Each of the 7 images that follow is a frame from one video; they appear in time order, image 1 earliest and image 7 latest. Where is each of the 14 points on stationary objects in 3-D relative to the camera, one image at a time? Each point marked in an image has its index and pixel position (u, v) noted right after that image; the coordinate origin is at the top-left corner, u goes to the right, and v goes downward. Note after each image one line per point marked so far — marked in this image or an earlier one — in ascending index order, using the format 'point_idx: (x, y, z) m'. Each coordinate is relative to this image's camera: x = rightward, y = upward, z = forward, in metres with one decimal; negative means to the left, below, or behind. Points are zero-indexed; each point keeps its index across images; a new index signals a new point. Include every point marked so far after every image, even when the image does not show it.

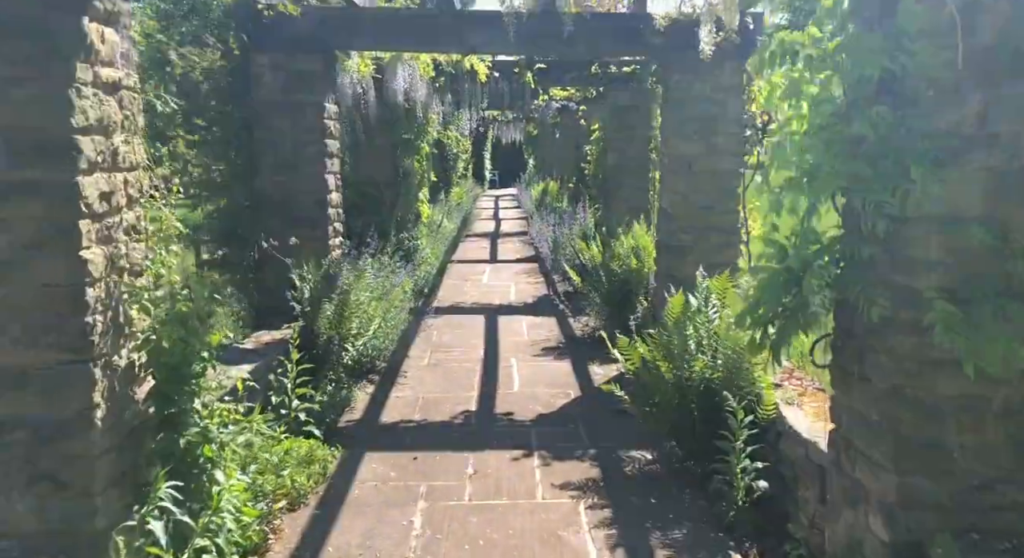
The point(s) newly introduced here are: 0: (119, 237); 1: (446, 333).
0: (-1.0, +0.1, +1.9) m
1: (-0.5, -0.4, +5.3) m
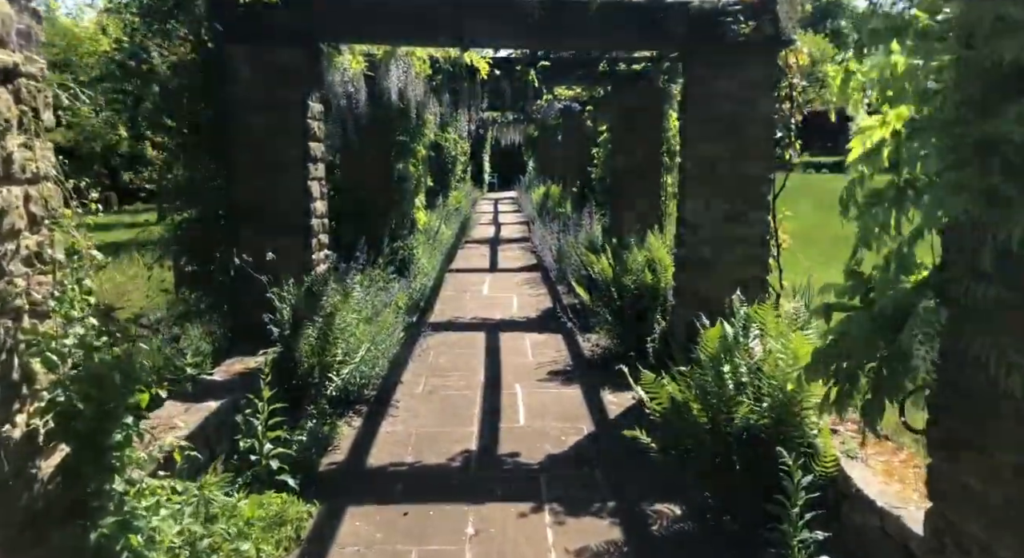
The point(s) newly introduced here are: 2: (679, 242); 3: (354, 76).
0: (-1.0, 0.0, +1.5) m
1: (-0.5, -0.5, +4.8) m
2: (+1.0, +0.2, +4.2) m
3: (-1.3, +1.7, +6.0) m
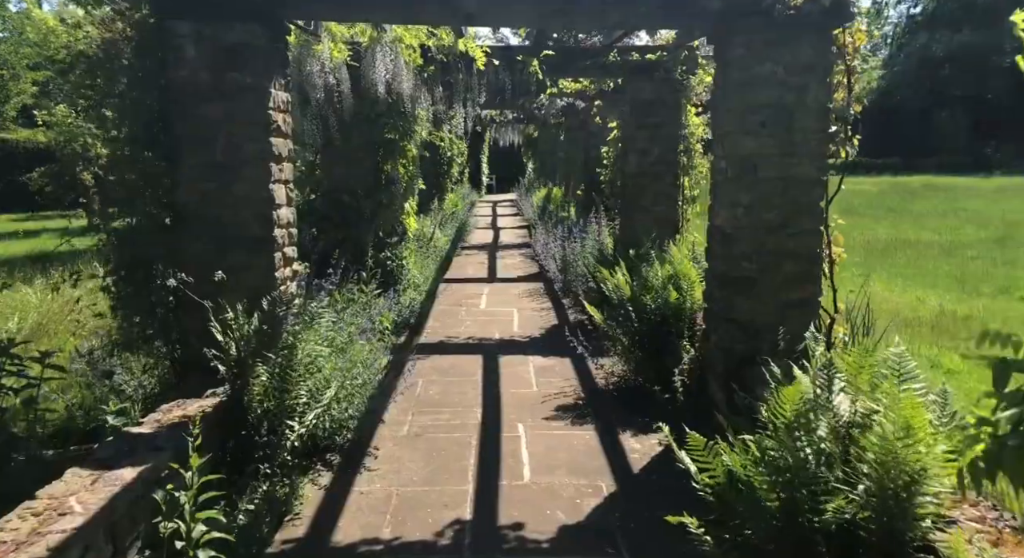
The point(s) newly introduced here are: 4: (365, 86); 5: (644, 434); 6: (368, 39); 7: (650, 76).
0: (-1.0, -0.1, +0.8) m
1: (-0.4, -0.6, +4.1) m
2: (+1.0, +0.1, +3.5) m
3: (-1.3, +1.6, +5.4) m
4: (-1.2, +1.5, +5.7) m
5: (+0.6, -0.7, +3.4) m
6: (-1.1, +1.8, +5.5) m
7: (+1.1, +1.6, +5.8) m
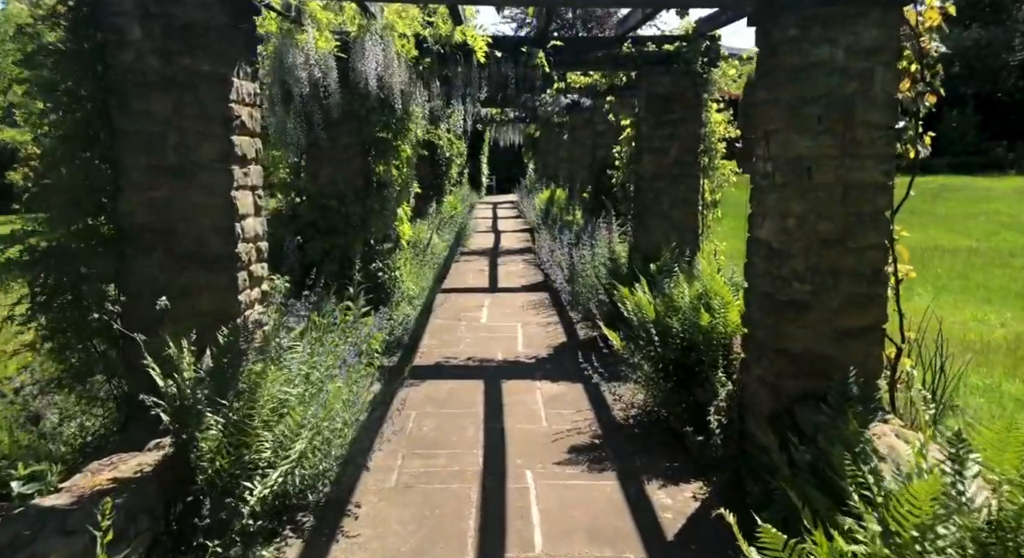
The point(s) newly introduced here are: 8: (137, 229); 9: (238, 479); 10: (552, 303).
0: (-1.0, -0.2, +0.3) m
1: (-0.4, -0.7, +3.6) m
2: (+1.0, 0.0, +3.0) m
3: (-1.3, +1.5, +4.8) m
4: (-1.1, +1.4, +5.2) m
5: (+0.7, -0.8, +2.9) m
6: (-1.1, +1.7, +5.0) m
7: (+1.1, +1.5, +5.3) m
8: (-1.4, +0.2, +2.8) m
9: (-0.9, -0.6, +2.3) m
10: (+0.4, -0.2, +6.5) m
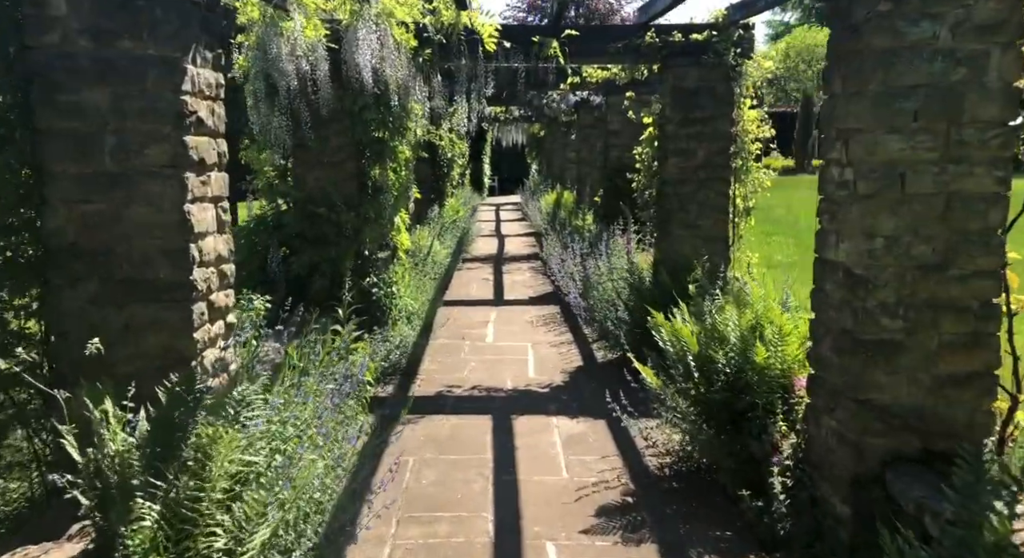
0: (-0.9, -0.3, -0.3) m
1: (-0.4, -0.8, +3.1) m
2: (+1.1, -0.1, +2.4) m
3: (-1.2, +1.4, +4.3) m
4: (-1.1, +1.3, +4.6) m
5: (+0.7, -0.9, +2.4) m
6: (-1.0, +1.6, +4.4) m
7: (+1.2, +1.4, +4.7) m
8: (-1.4, +0.1, +2.2) m
9: (-0.8, -0.7, +1.8) m
10: (+0.4, -0.3, +5.9) m
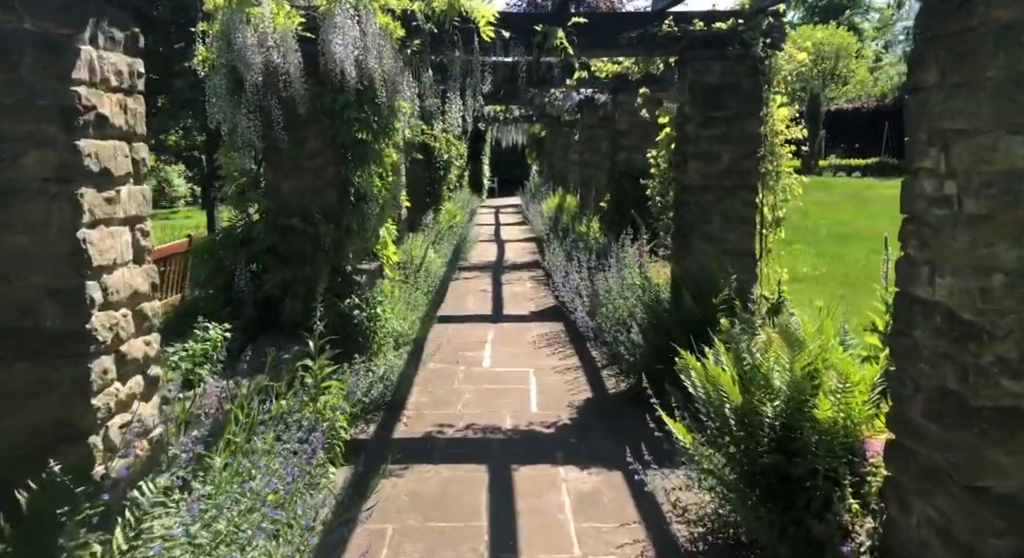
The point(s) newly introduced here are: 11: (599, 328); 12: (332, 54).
0: (-0.9, -0.4, -0.8) m
1: (-0.4, -0.9, +2.5) m
2: (+1.1, -0.2, +1.9) m
3: (-1.2, +1.3, +3.8) m
4: (-1.1, +1.2, +4.1) m
5: (+0.7, -1.0, +1.8) m
6: (-1.0, +1.5, +3.9) m
7: (+1.2, +1.3, +4.2) m
8: (-1.4, 0.0, +1.7) m
9: (-0.8, -0.9, +1.2) m
10: (+0.4, -0.4, +5.4) m
11: (+0.6, -0.3, +4.9) m
12: (-1.0, +1.2, +4.0) m
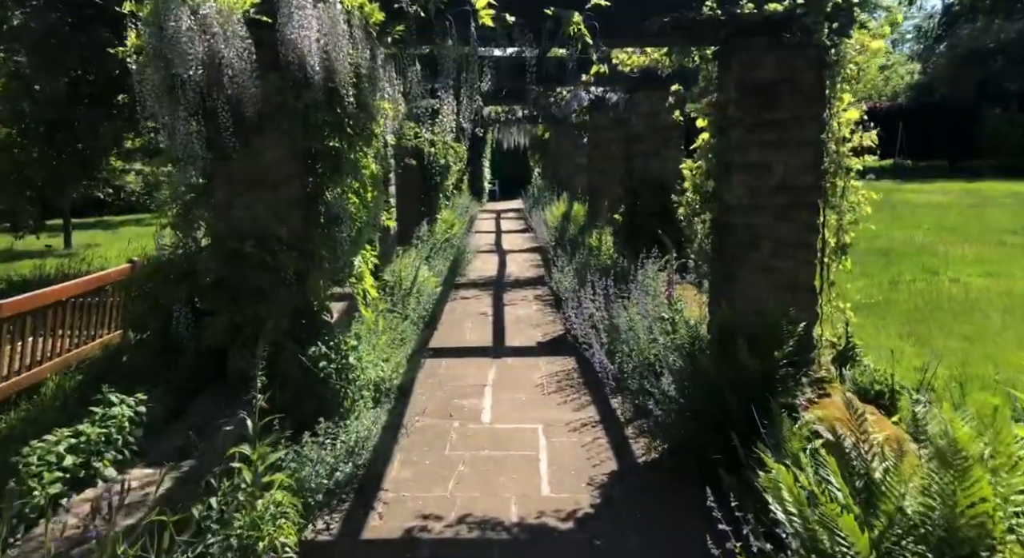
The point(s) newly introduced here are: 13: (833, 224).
0: (-0.9, -0.6, -1.6) m
1: (-0.3, -1.1, +1.7) m
2: (+1.1, -0.4, +1.1) m
3: (-1.2, +1.1, +2.9) m
4: (-1.0, +1.0, +3.3) m
5: (+0.7, -1.2, +1.0) m
6: (-1.0, +1.3, +3.0) m
7: (+1.2, +1.1, +3.4) m
8: (-1.4, -0.2, +0.9) m
9: (-0.8, -1.1, +0.4) m
10: (+0.5, -0.6, +4.6) m
11: (+0.6, -0.5, +4.0) m
12: (-0.9, +1.0, +3.1) m
13: (+1.6, +0.3, +3.7) m
